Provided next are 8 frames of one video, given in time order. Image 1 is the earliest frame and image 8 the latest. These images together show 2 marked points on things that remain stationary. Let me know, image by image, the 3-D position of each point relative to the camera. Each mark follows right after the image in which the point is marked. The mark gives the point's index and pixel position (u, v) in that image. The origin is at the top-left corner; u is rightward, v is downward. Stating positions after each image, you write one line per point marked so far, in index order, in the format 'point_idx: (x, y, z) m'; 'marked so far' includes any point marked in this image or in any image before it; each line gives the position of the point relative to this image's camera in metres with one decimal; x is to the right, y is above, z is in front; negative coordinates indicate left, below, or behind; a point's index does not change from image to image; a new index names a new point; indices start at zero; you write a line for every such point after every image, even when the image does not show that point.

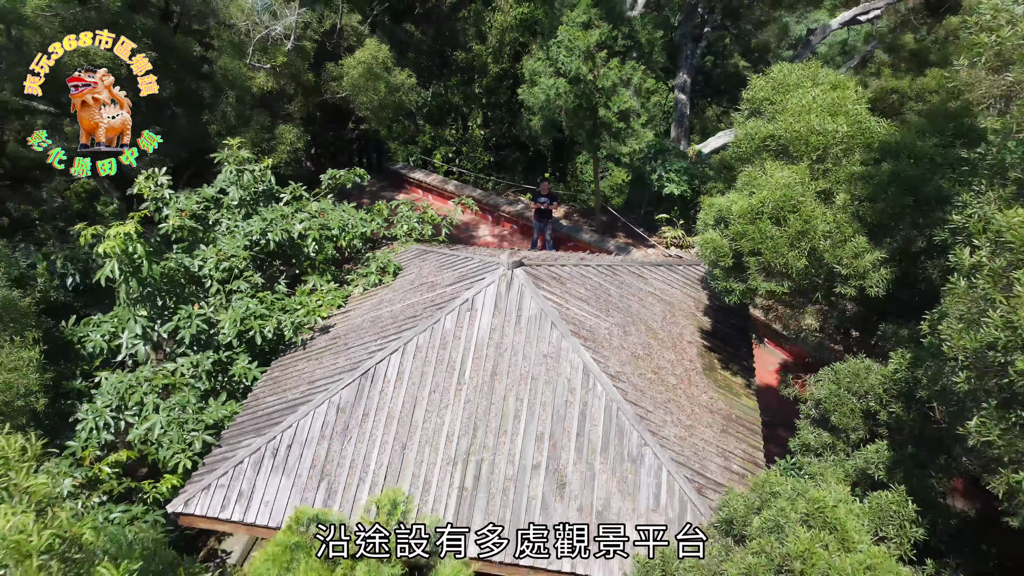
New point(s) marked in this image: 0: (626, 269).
0: (+1.0, +0.2, +7.1) m
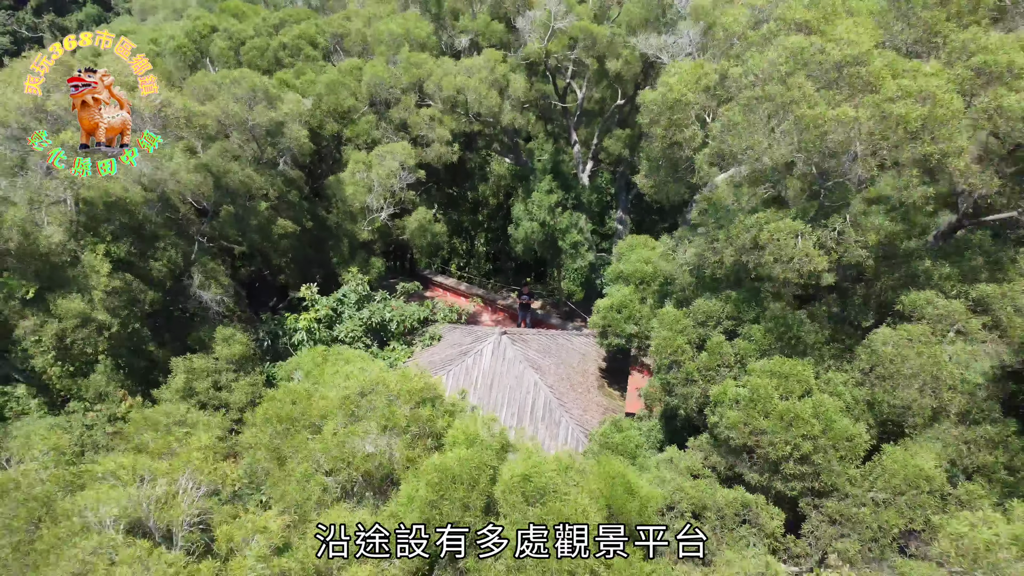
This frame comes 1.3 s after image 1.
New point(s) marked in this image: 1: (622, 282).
0: (+0.8, -0.8, +13.4) m
1: (+1.6, +0.1, +12.0) m
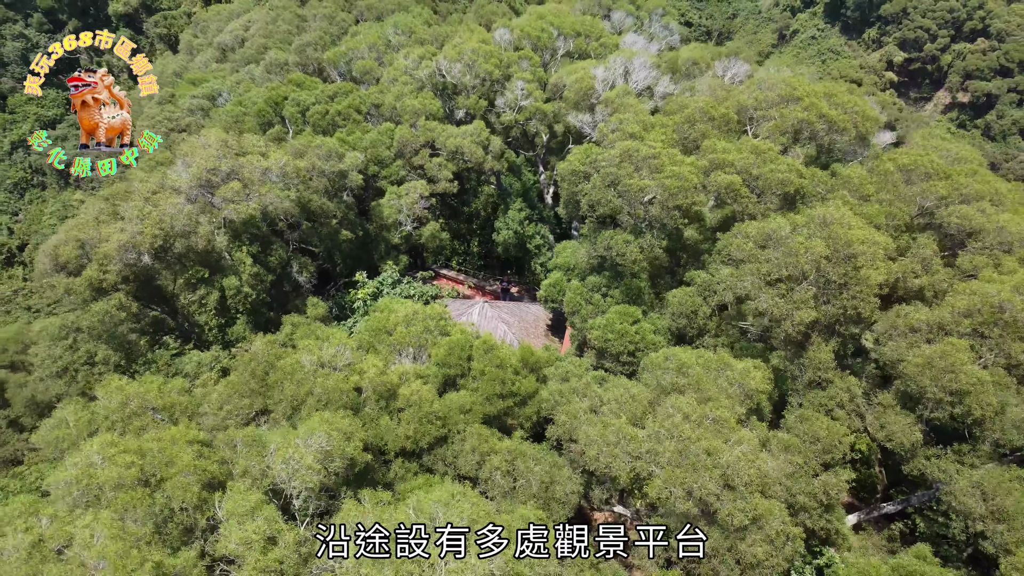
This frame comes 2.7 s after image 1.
0: (+0.3, -0.5, +21.0) m
1: (+1.1, +0.5, +19.5) m
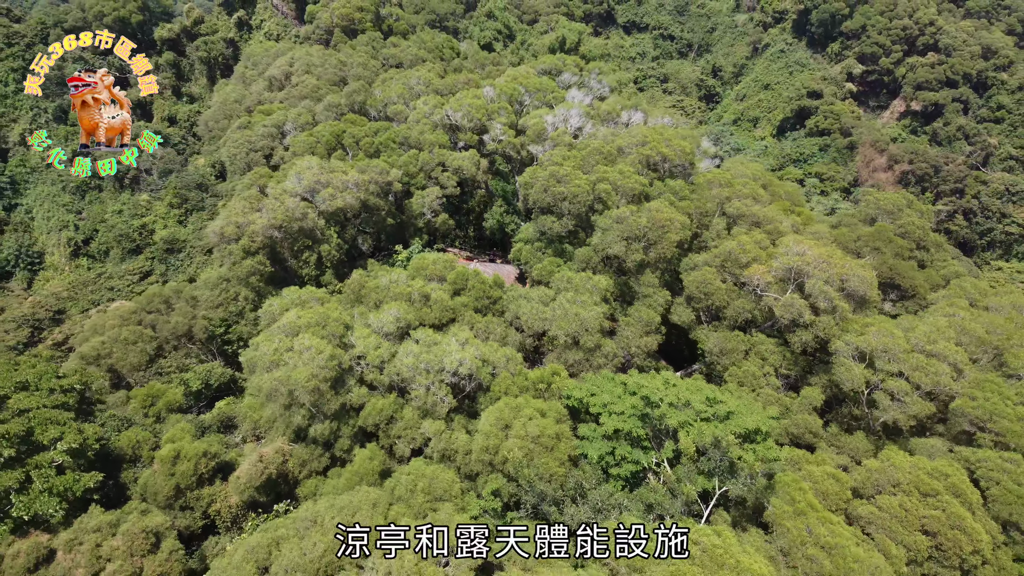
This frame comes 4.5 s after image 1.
0: (-0.4, +0.9, +33.4) m
1: (+0.4, +1.8, +32.0) m
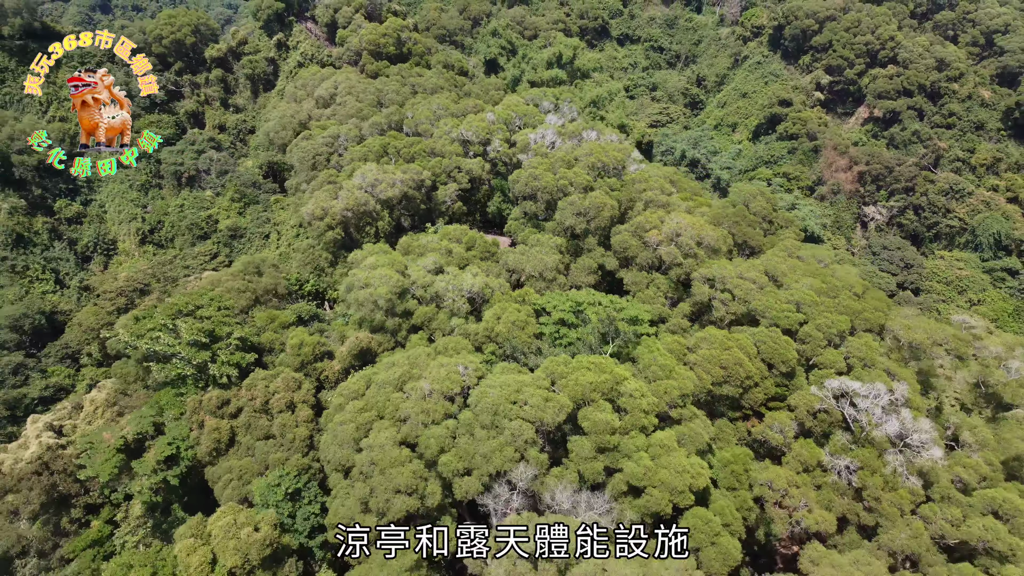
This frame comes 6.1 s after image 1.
0: (-0.8, +3.0, +48.5) m
1: (0.0, +3.9, +47.1) m
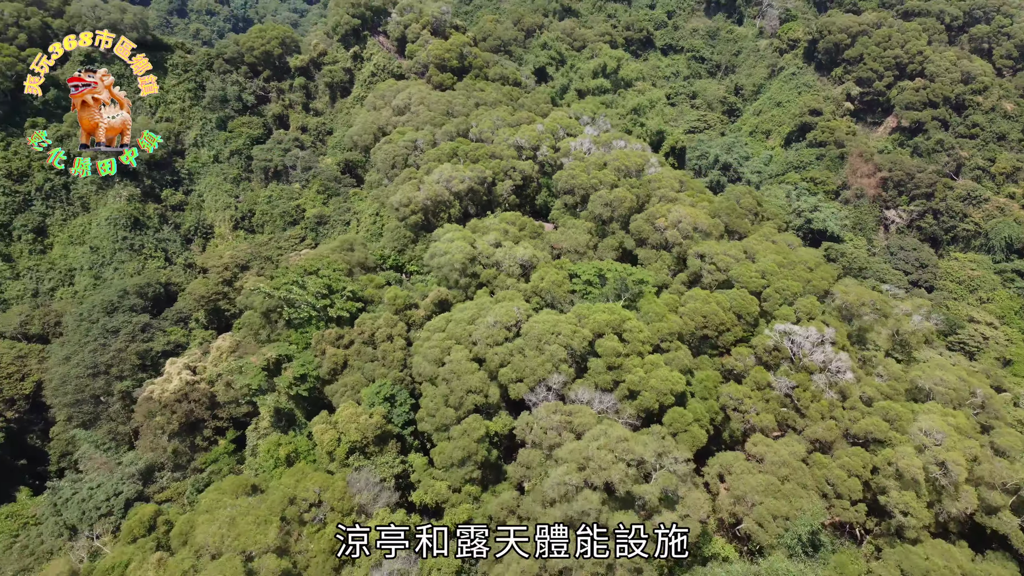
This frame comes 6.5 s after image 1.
0: (+2.4, +4.9, +61.4) m
1: (+3.2, +5.8, +59.9) m
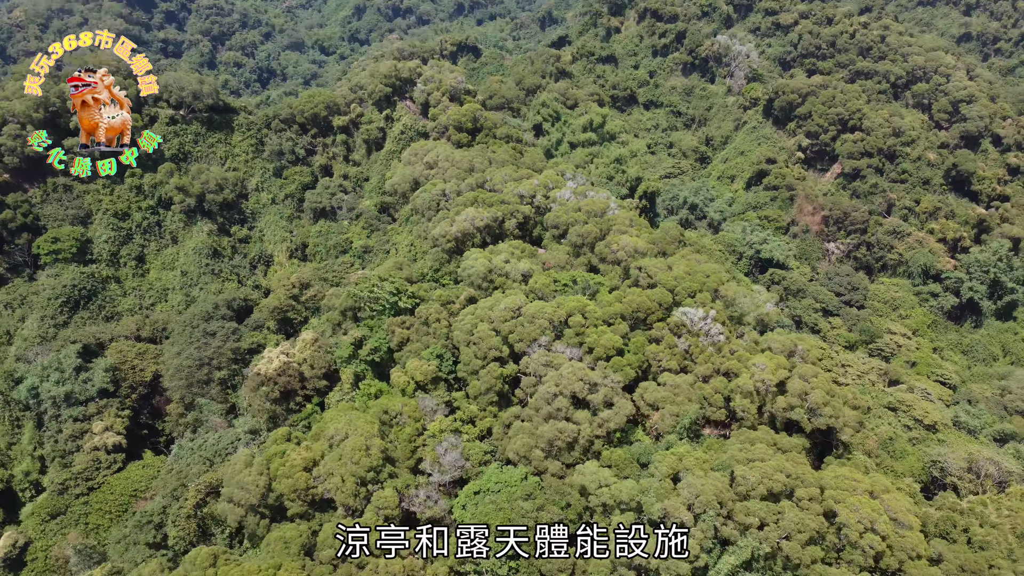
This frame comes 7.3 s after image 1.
0: (+2.9, +4.2, +88.1) m
1: (+3.6, +5.2, +86.7) m
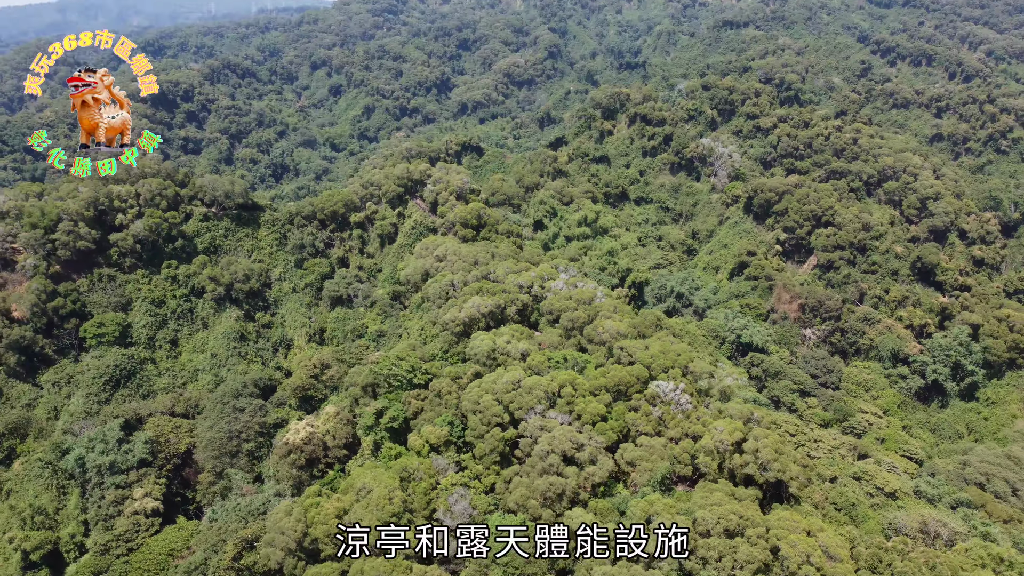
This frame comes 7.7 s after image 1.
0: (+2.9, -5.5, +101.2) m
1: (+3.7, -4.4, +99.8) m
